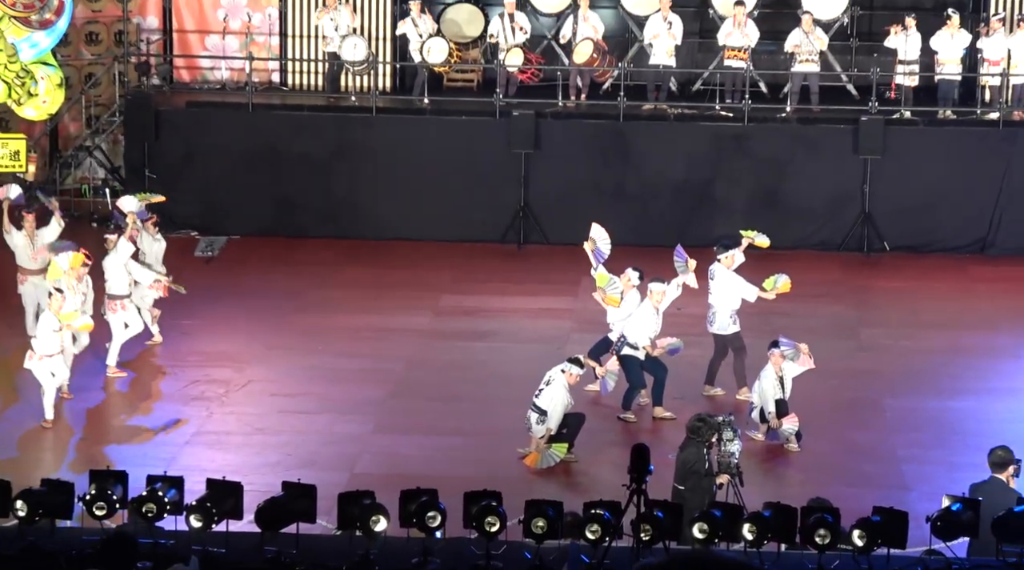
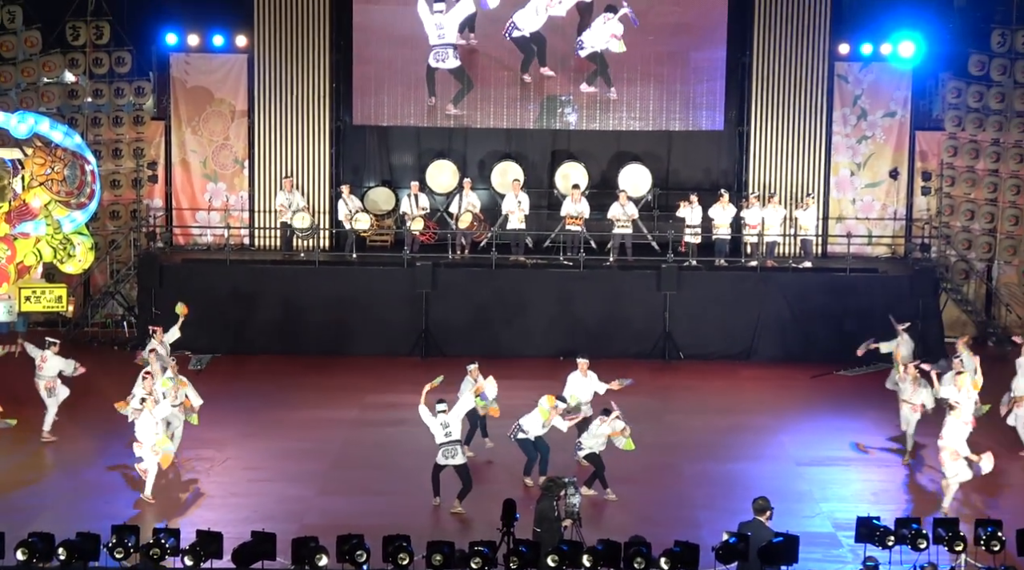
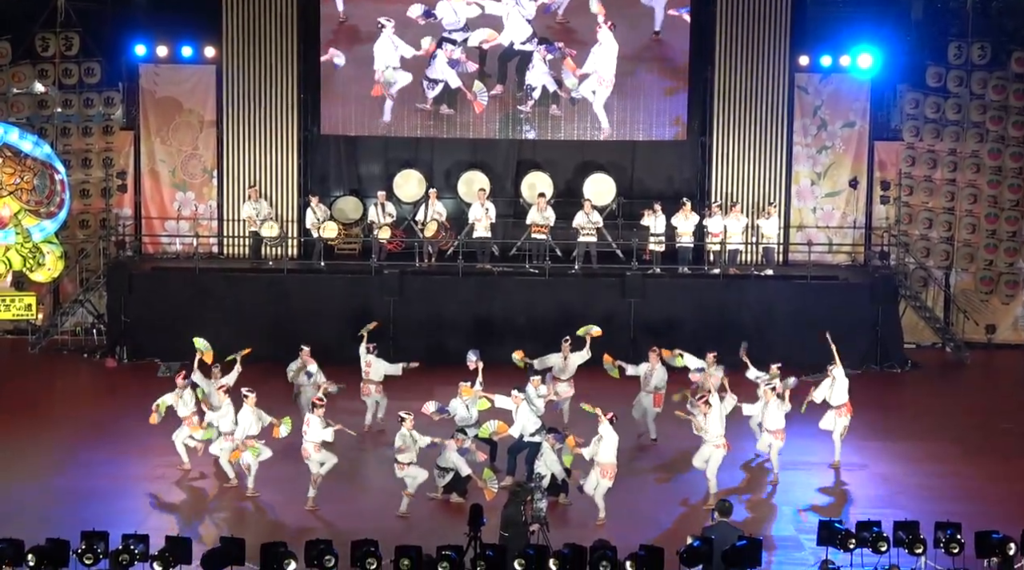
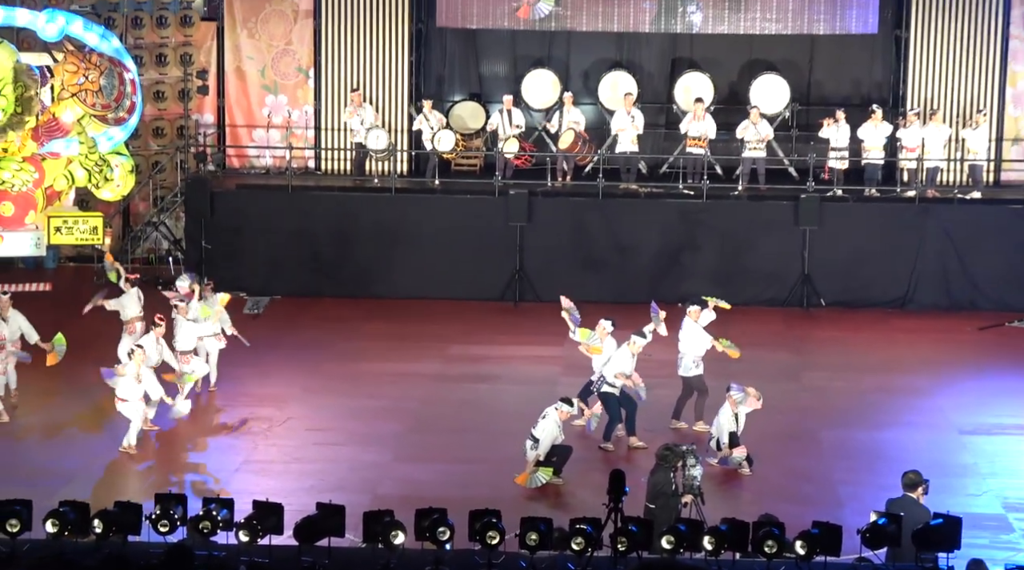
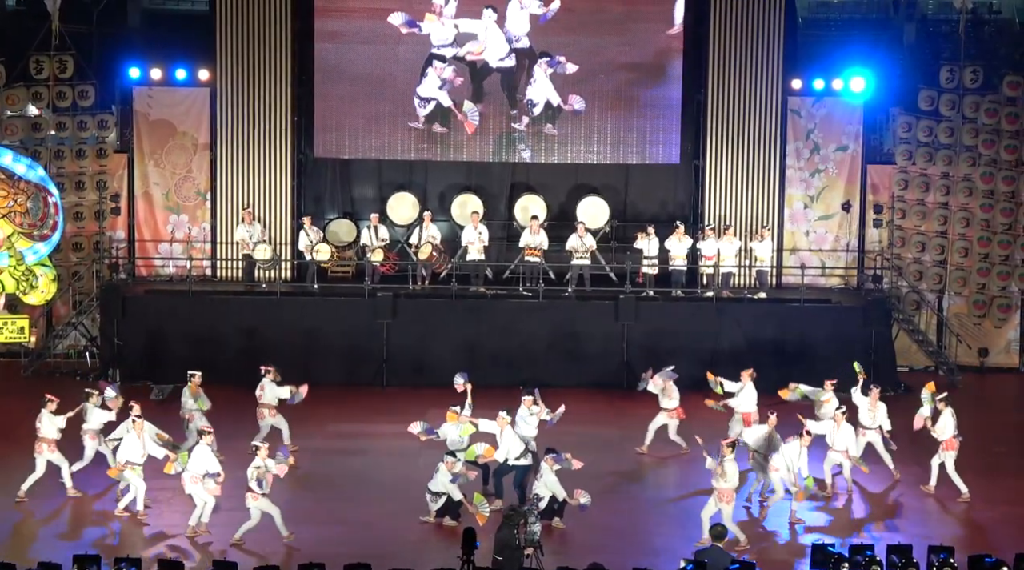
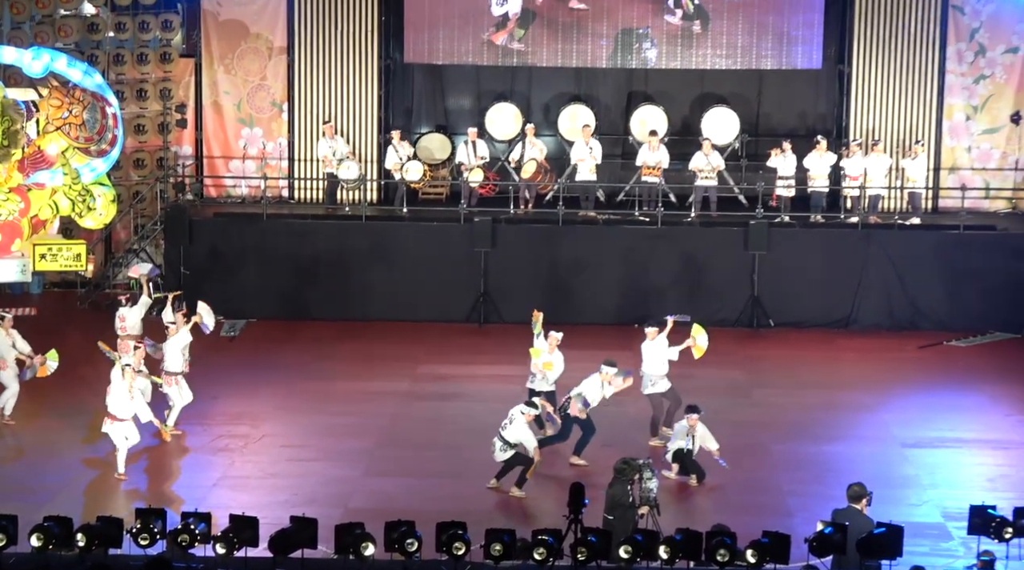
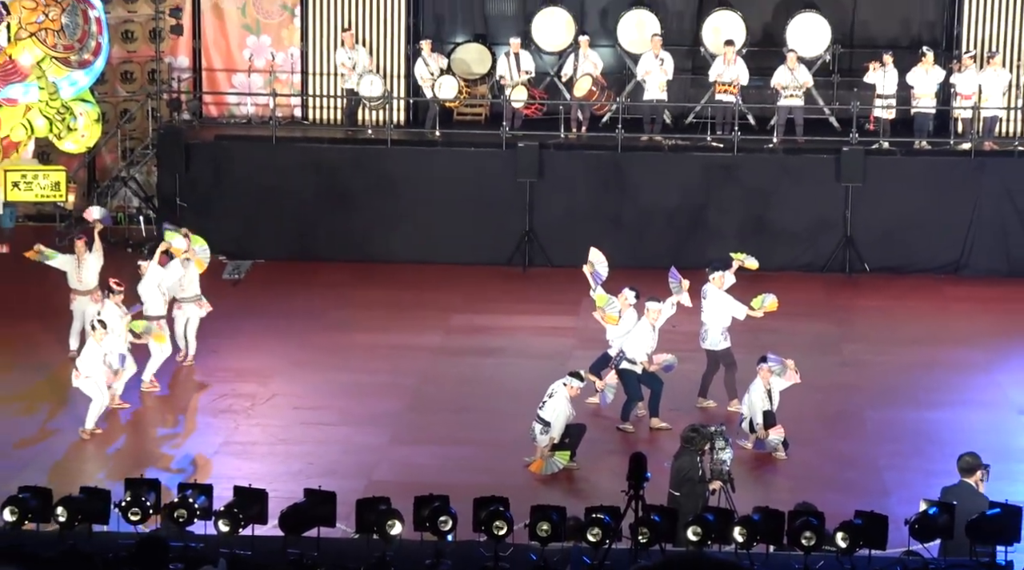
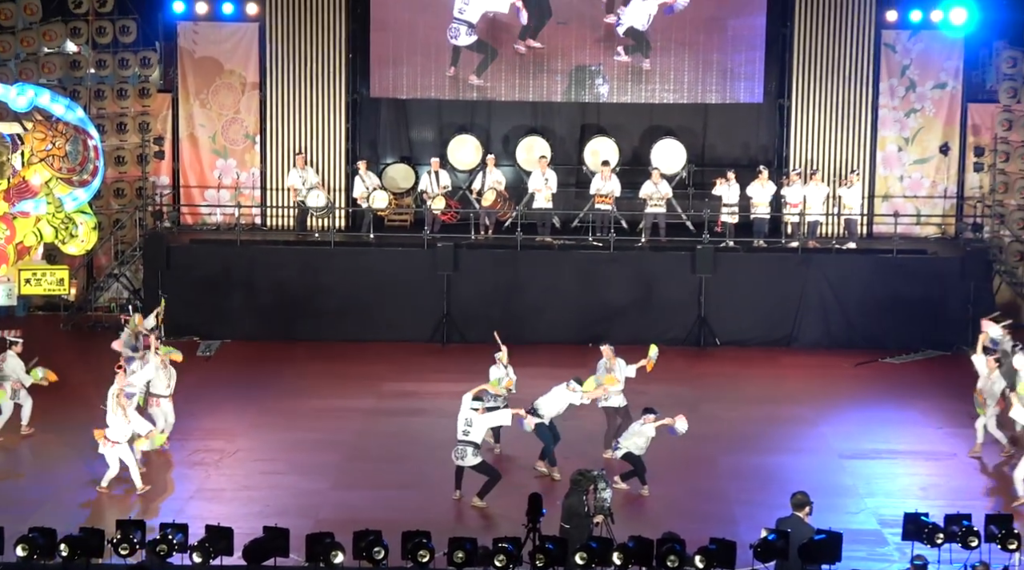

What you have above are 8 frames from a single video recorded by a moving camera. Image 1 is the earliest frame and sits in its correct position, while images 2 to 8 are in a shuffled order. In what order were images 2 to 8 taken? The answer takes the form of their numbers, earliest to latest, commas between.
7, 4, 6, 8, 2, 5, 3
